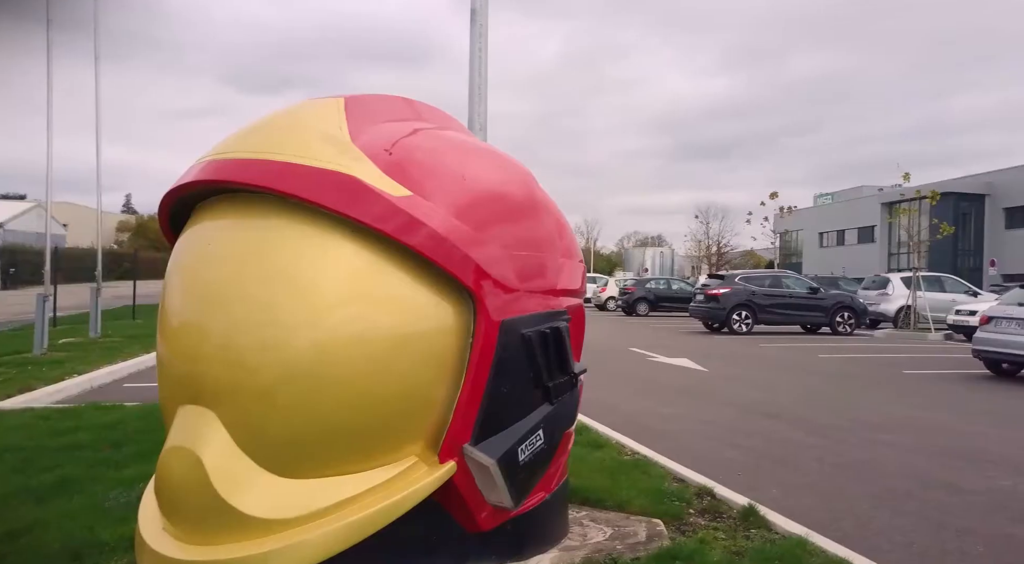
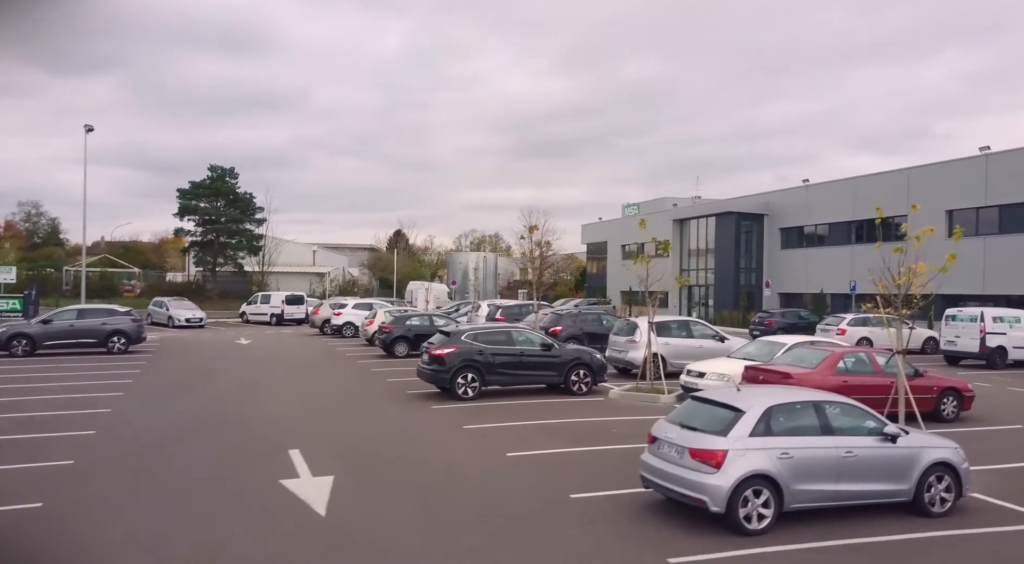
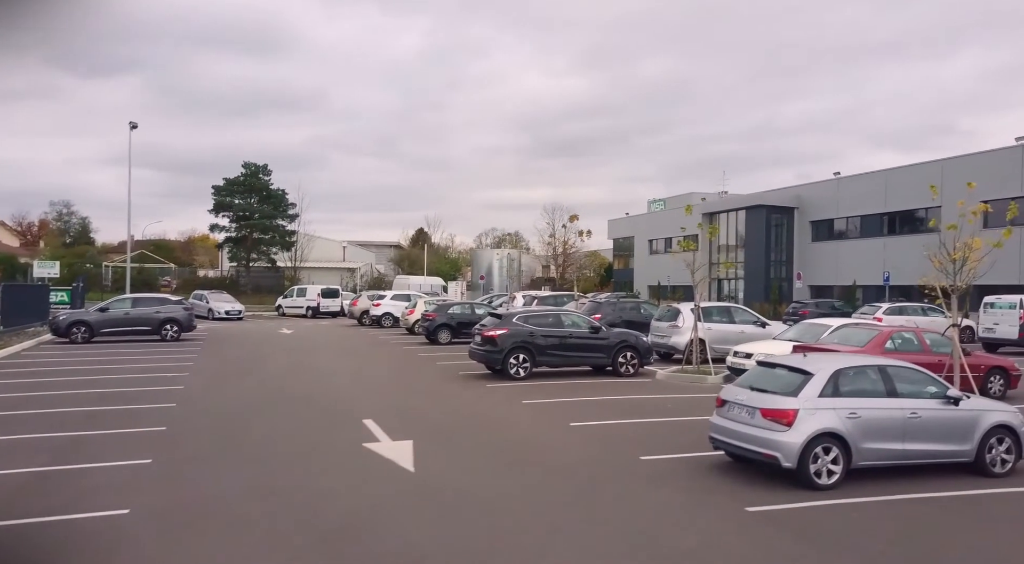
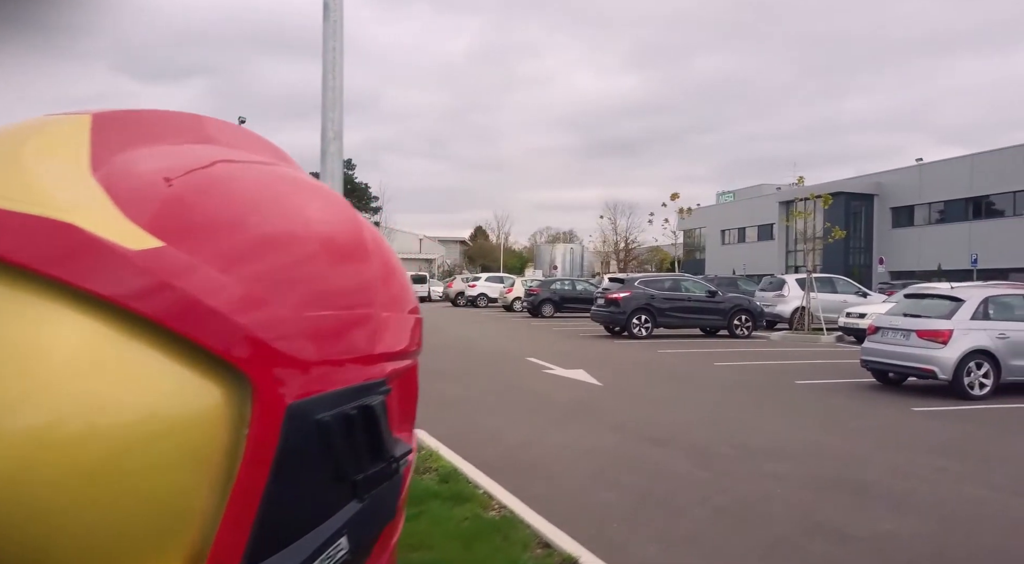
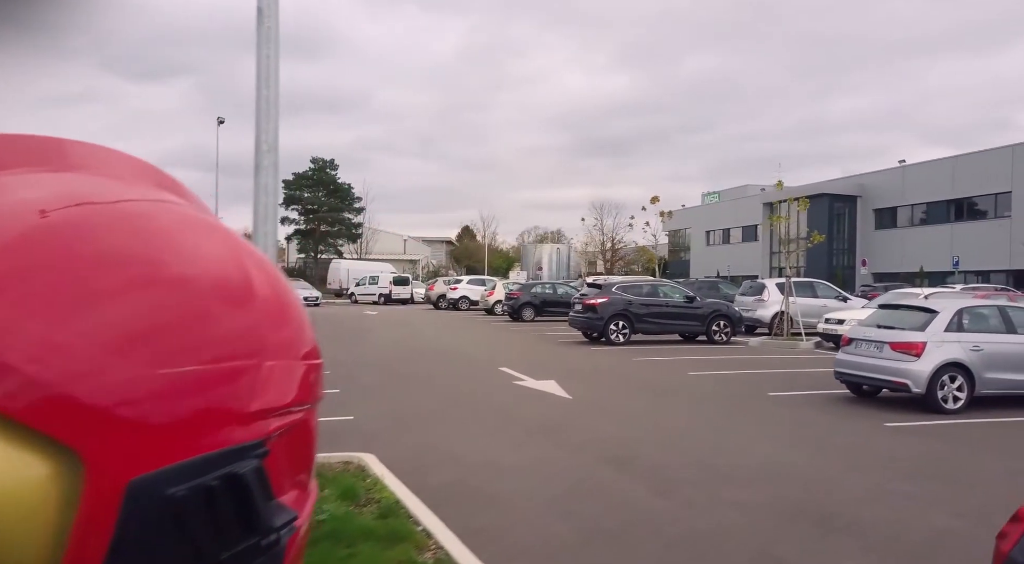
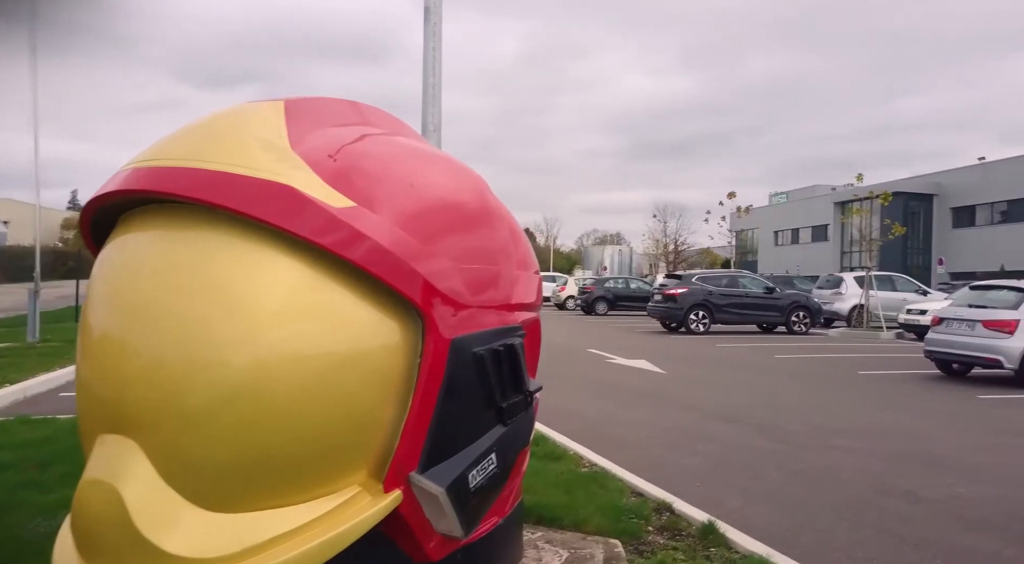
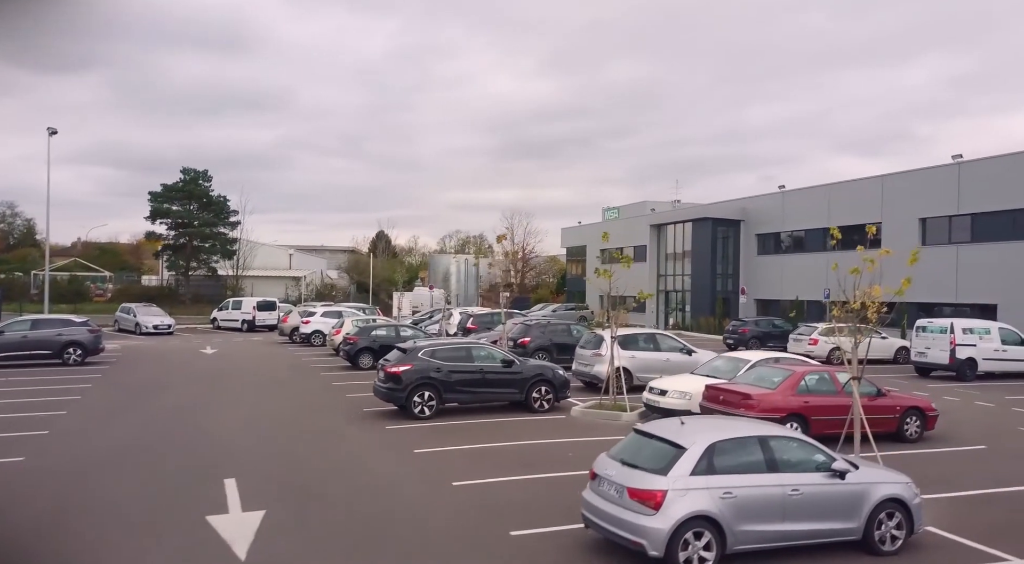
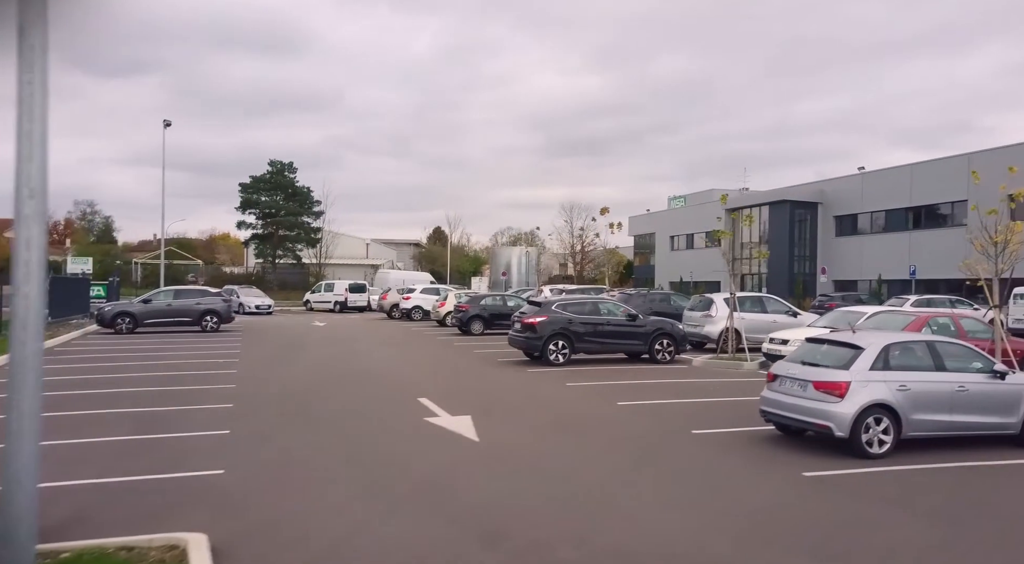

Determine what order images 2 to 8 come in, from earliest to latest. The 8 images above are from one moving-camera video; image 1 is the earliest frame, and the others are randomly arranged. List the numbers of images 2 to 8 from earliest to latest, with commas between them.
6, 4, 5, 8, 3, 2, 7
